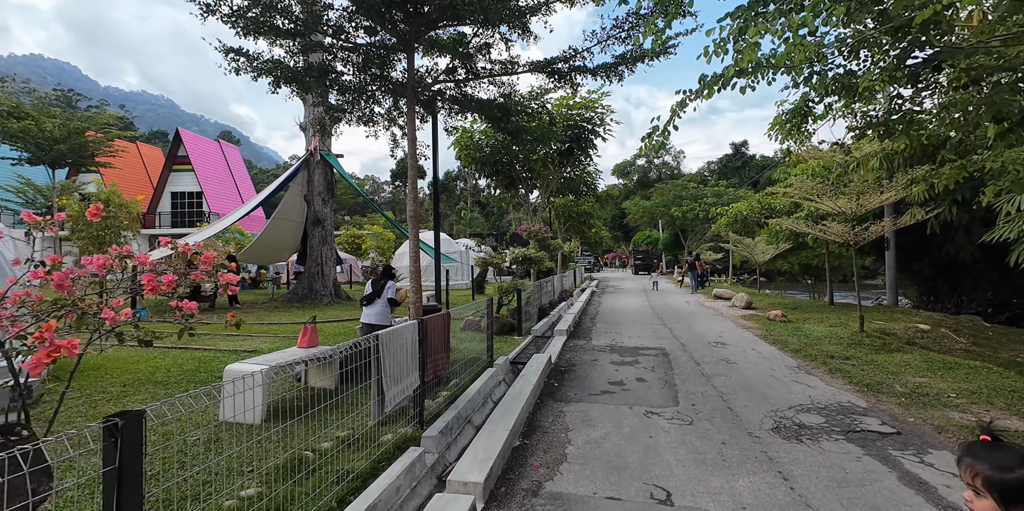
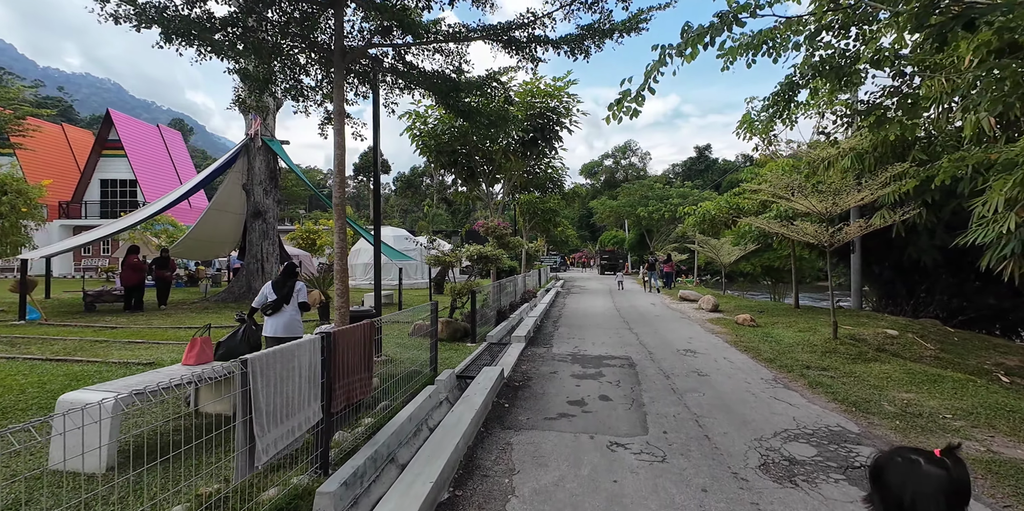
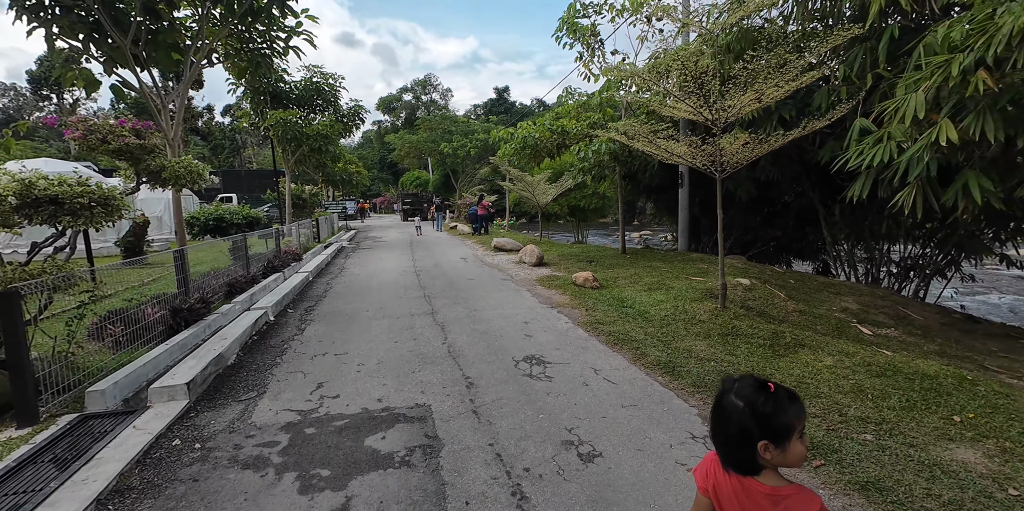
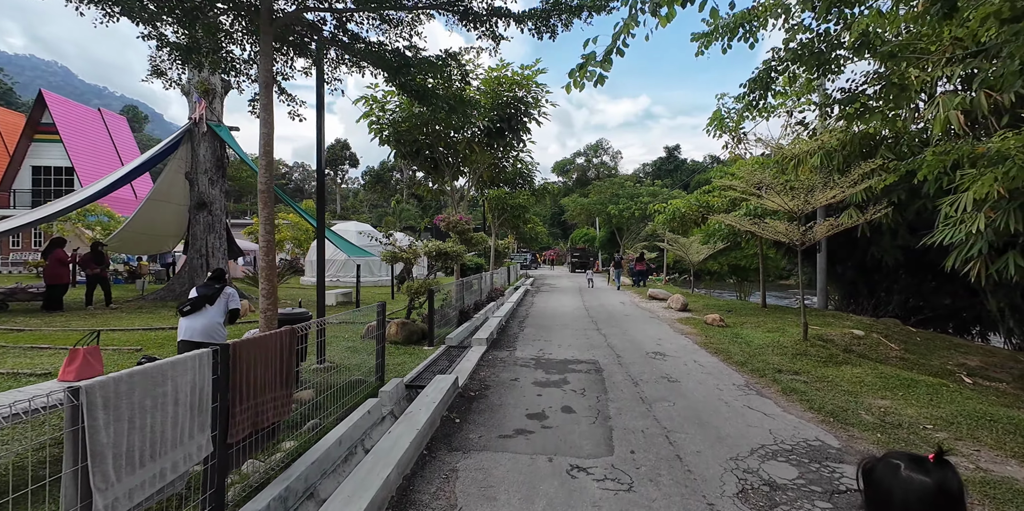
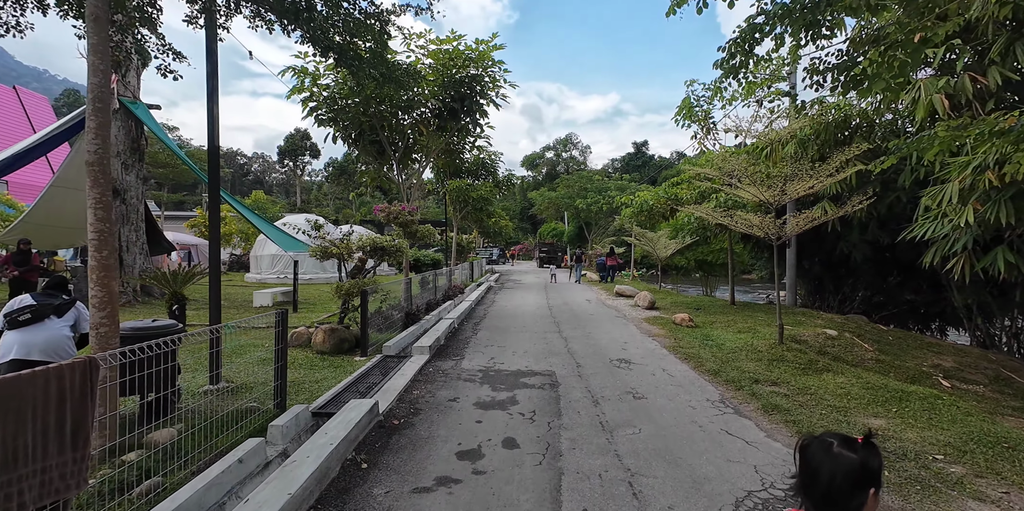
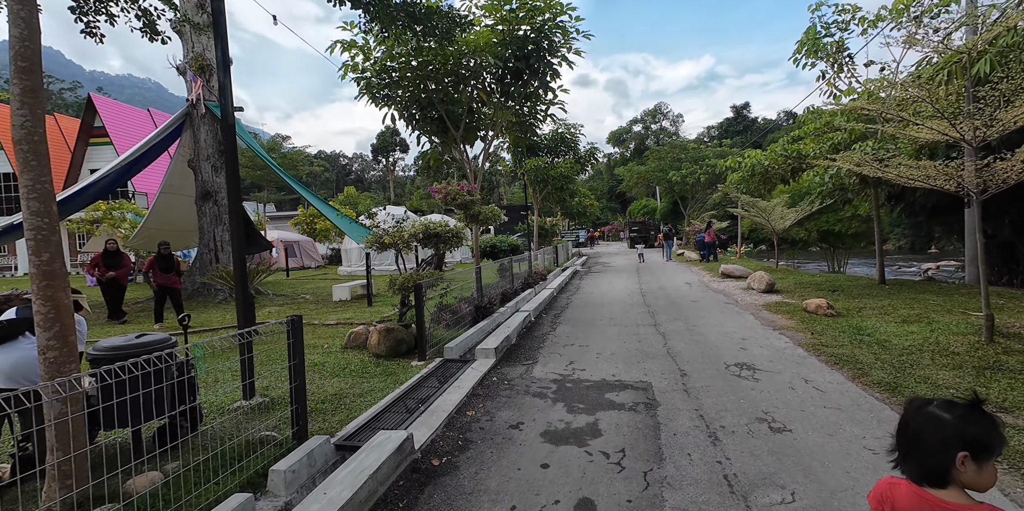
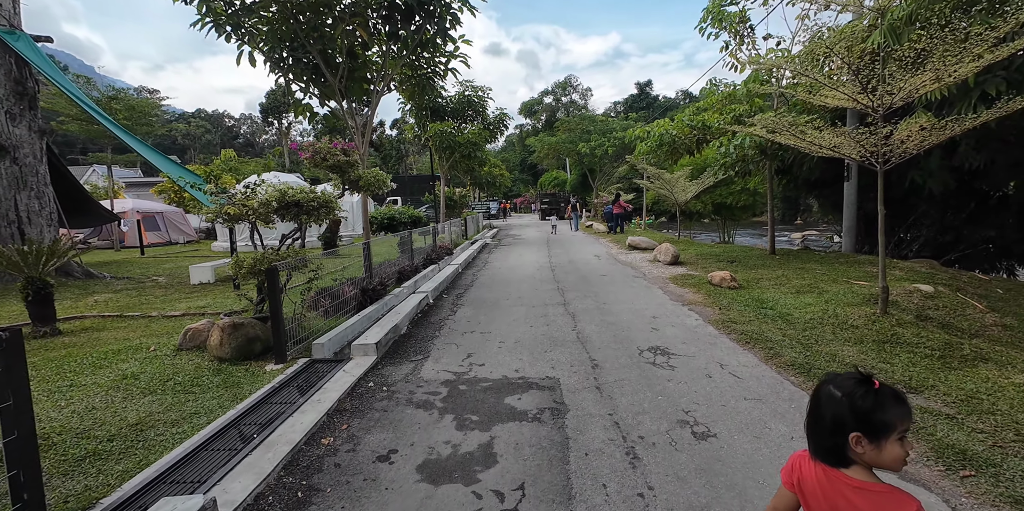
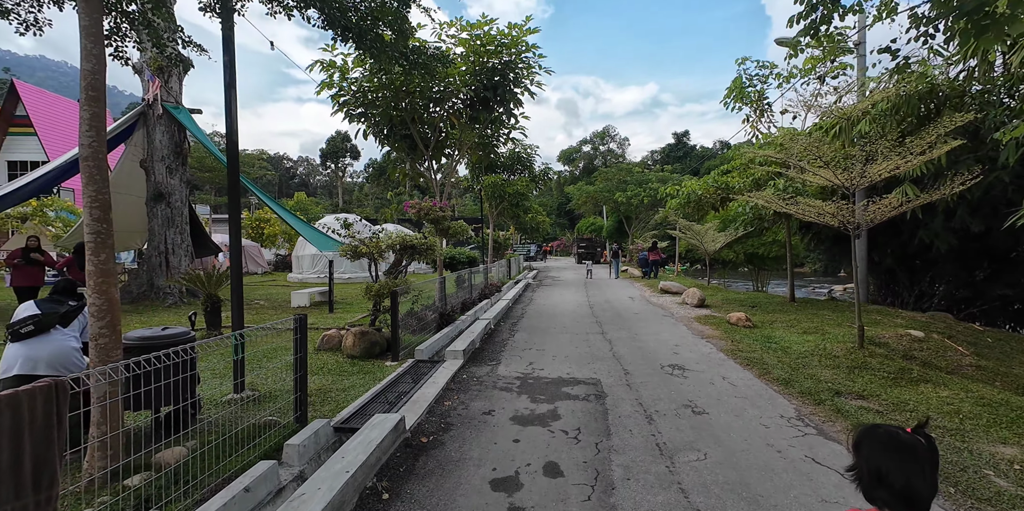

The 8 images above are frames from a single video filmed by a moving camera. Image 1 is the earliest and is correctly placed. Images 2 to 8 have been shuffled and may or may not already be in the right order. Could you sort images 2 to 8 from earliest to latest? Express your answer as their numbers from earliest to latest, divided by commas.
2, 4, 5, 8, 6, 7, 3
